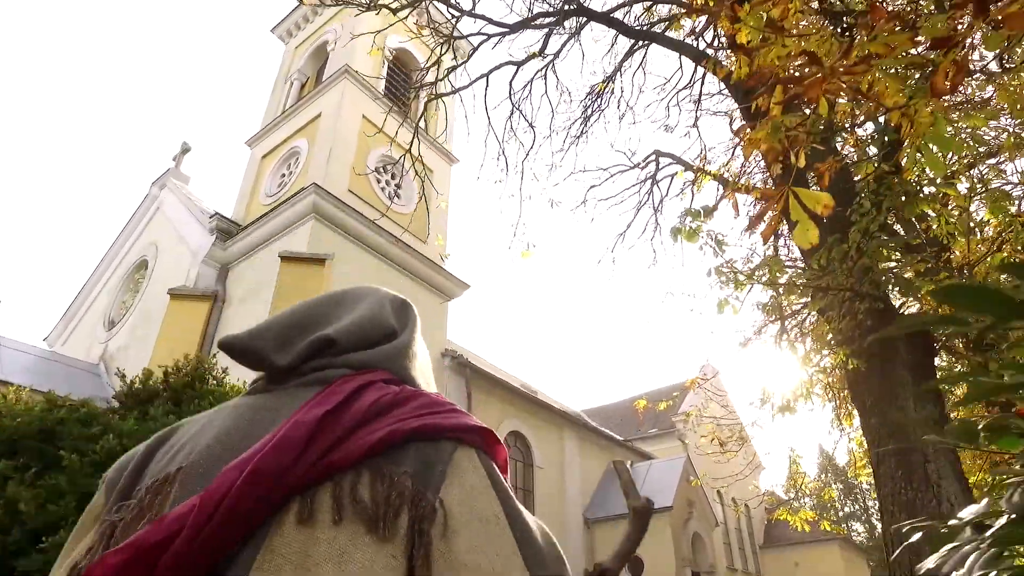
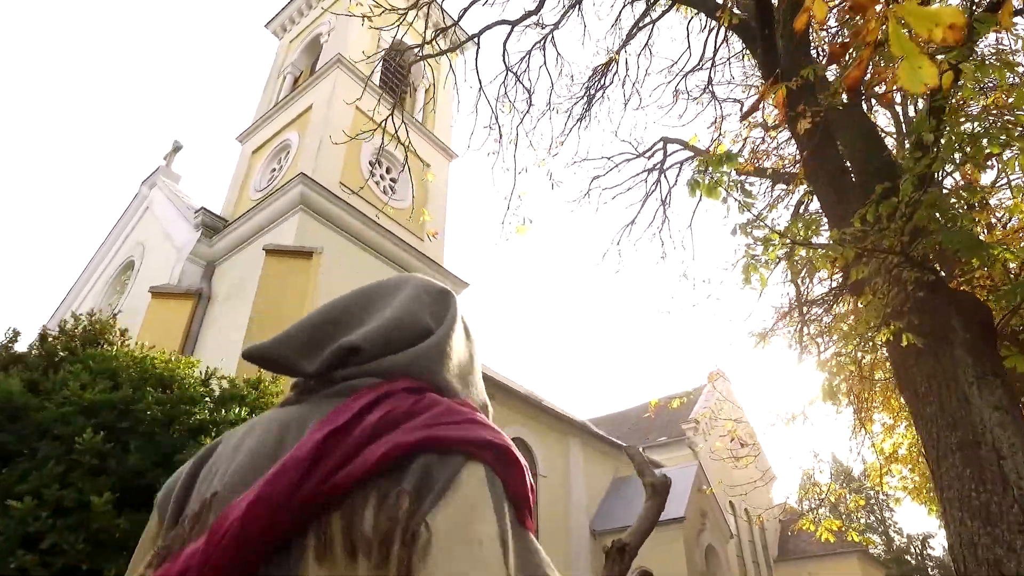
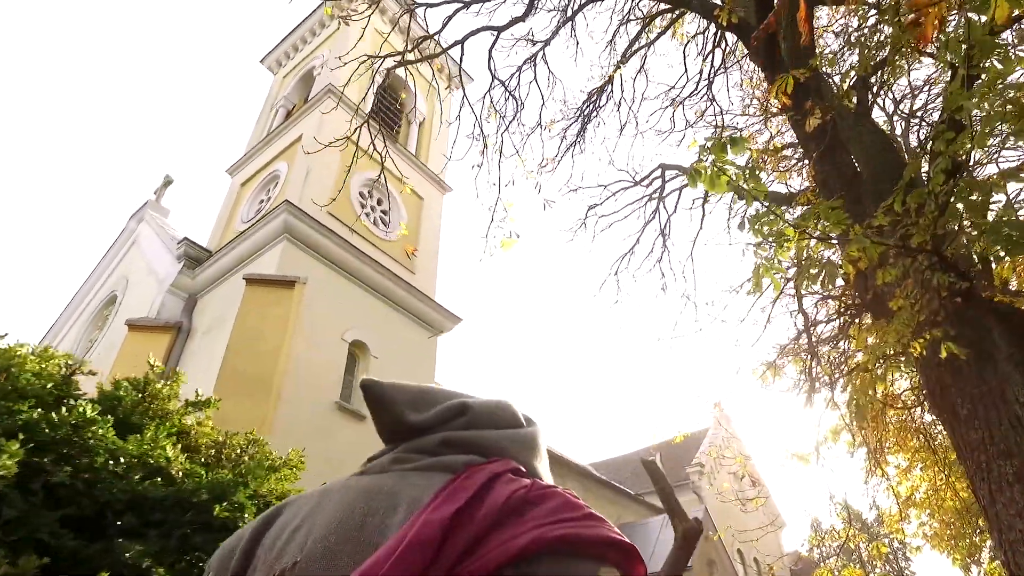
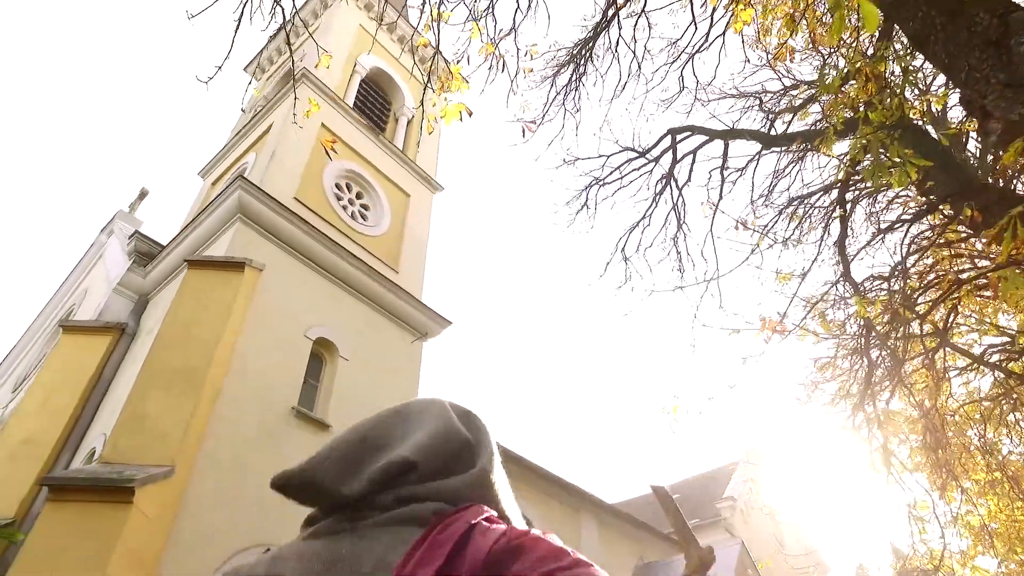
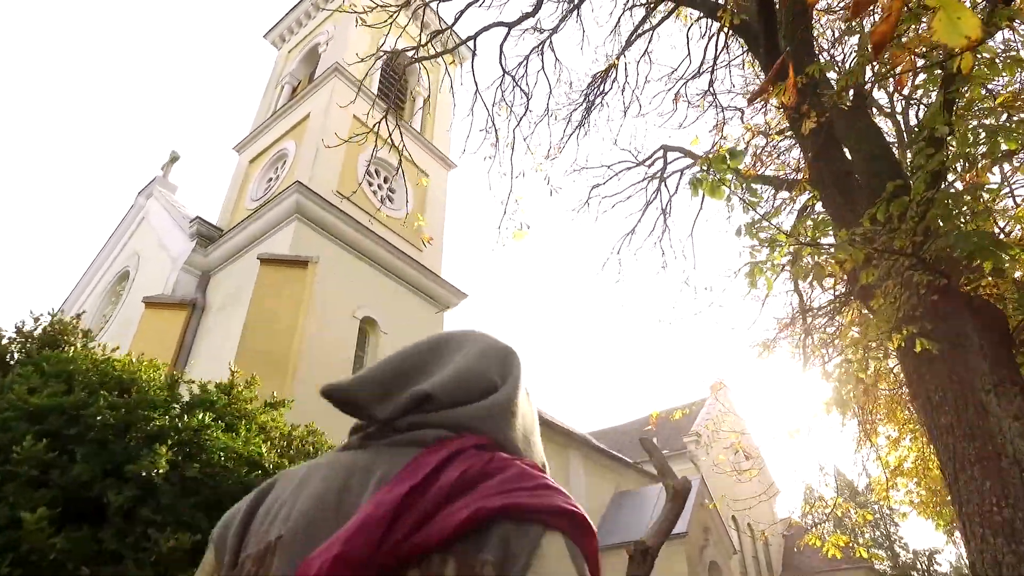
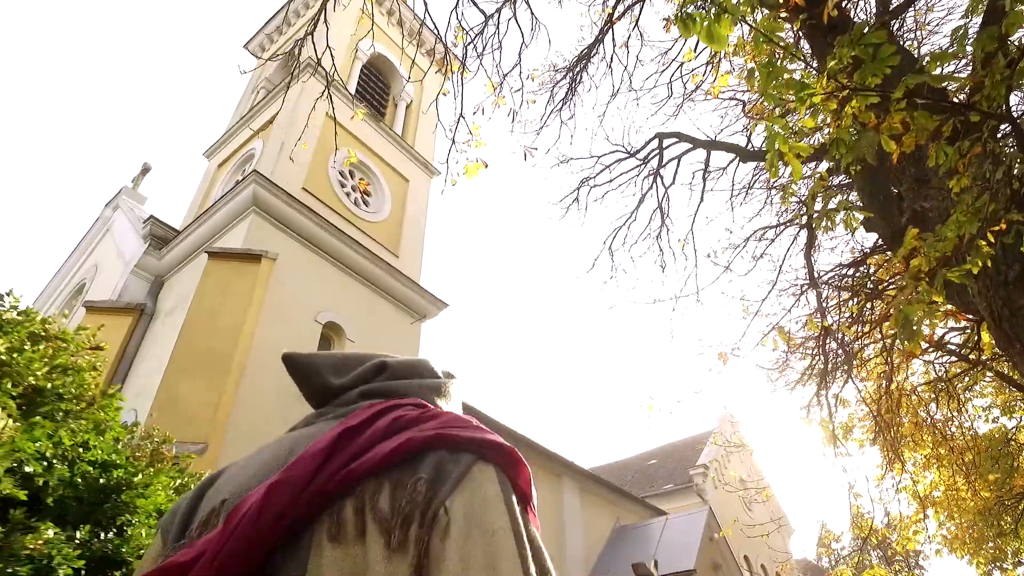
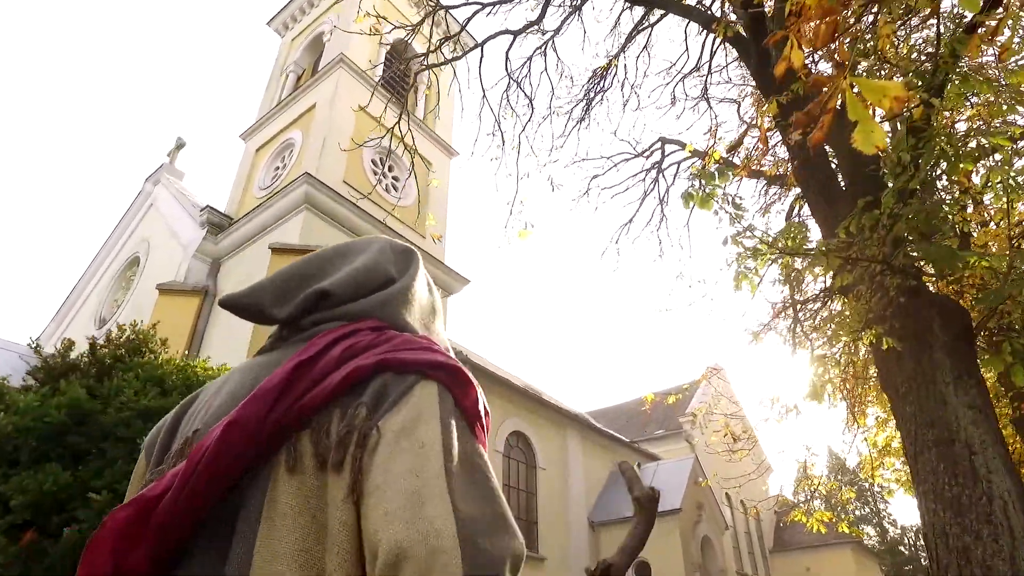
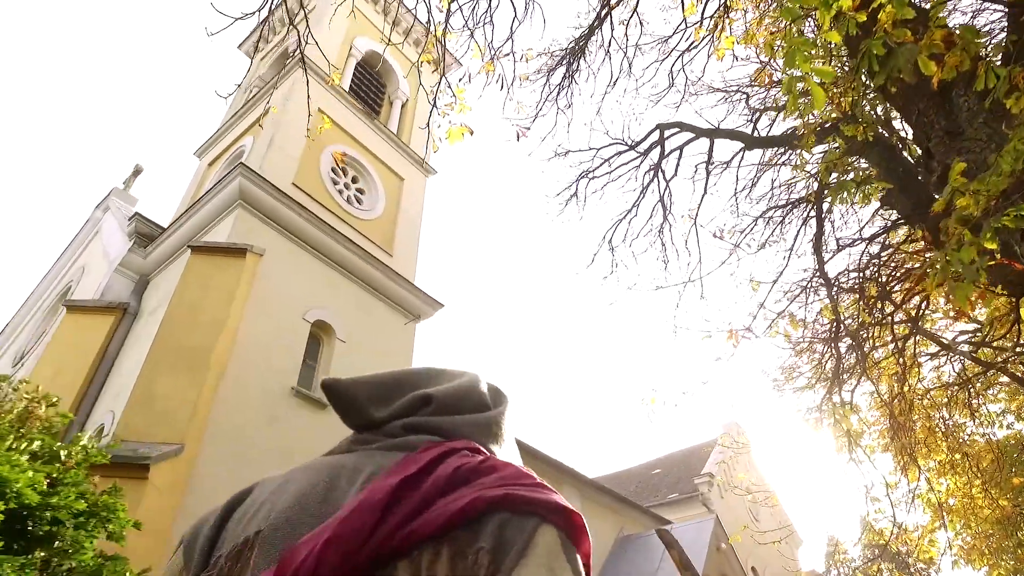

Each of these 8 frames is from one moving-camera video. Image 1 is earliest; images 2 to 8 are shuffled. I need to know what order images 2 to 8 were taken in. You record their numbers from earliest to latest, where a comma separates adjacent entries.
7, 2, 5, 3, 6, 8, 4
